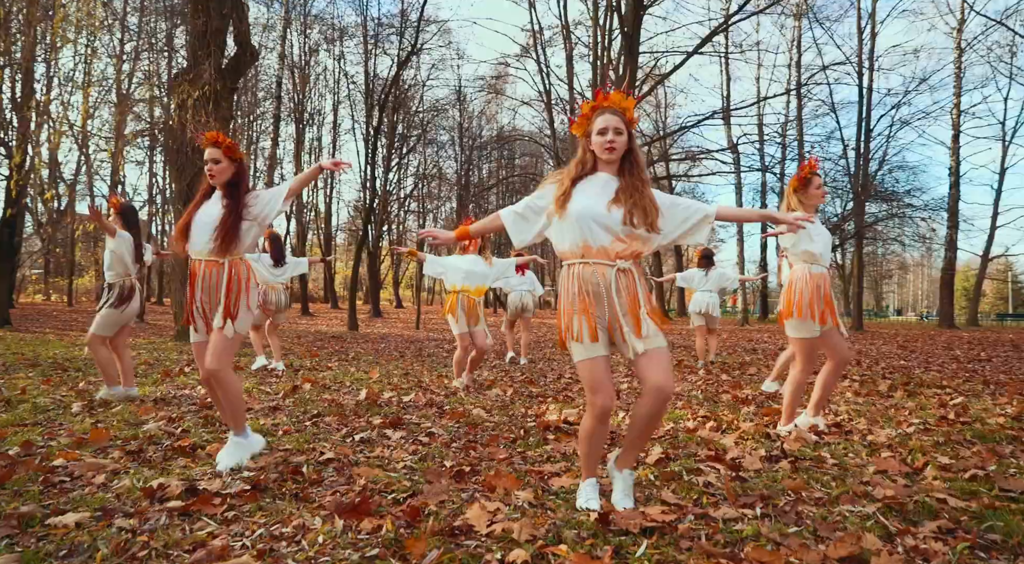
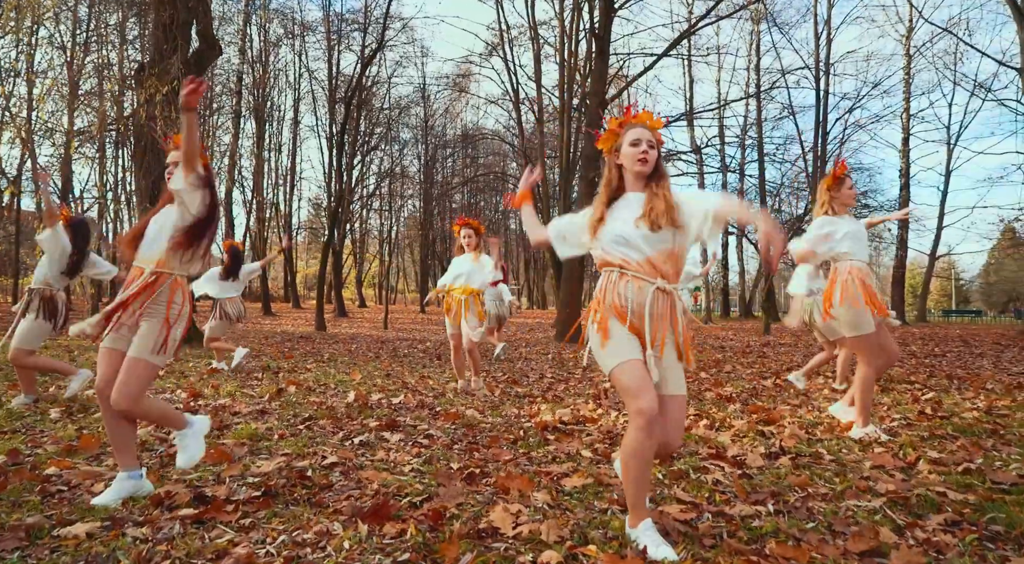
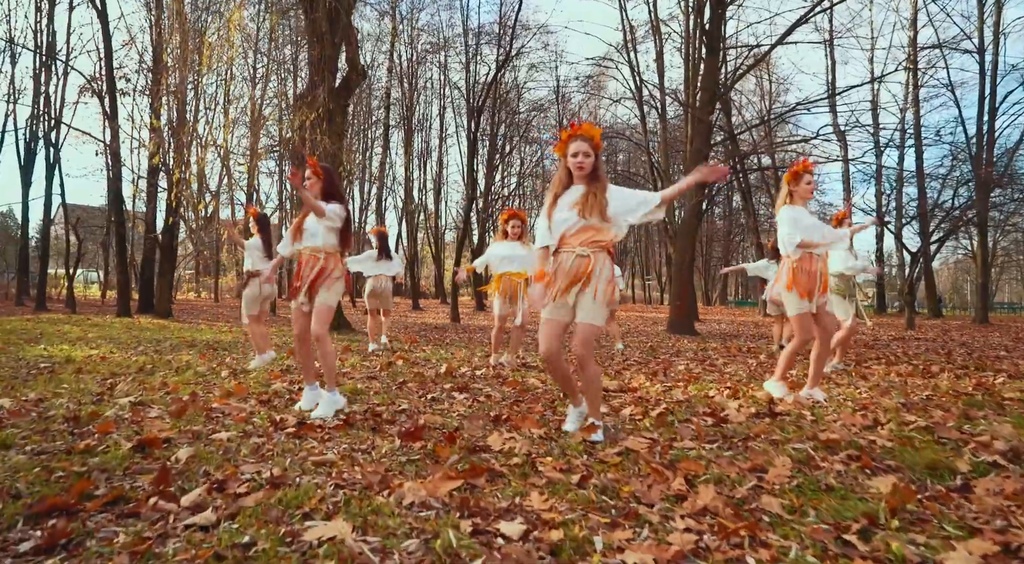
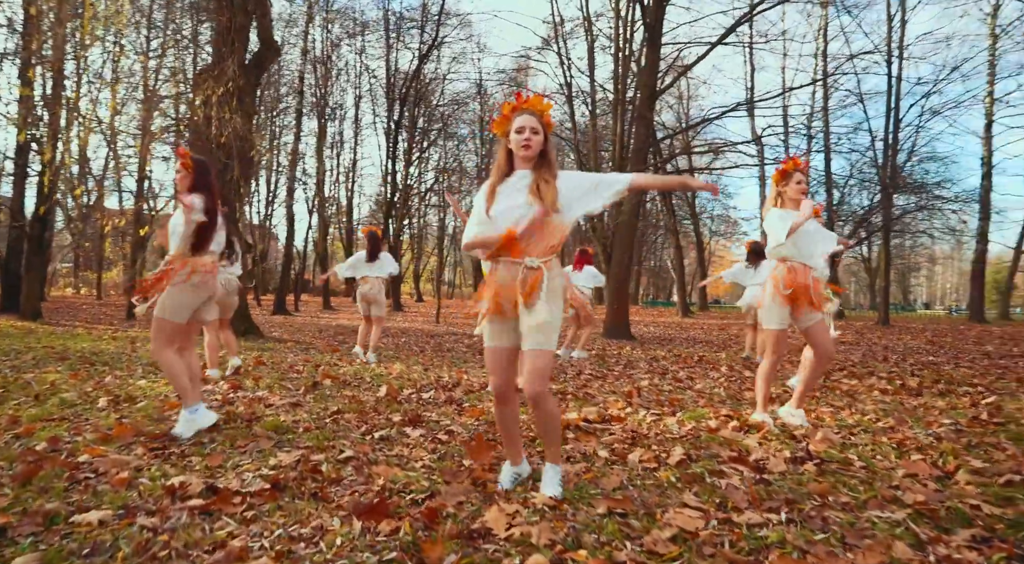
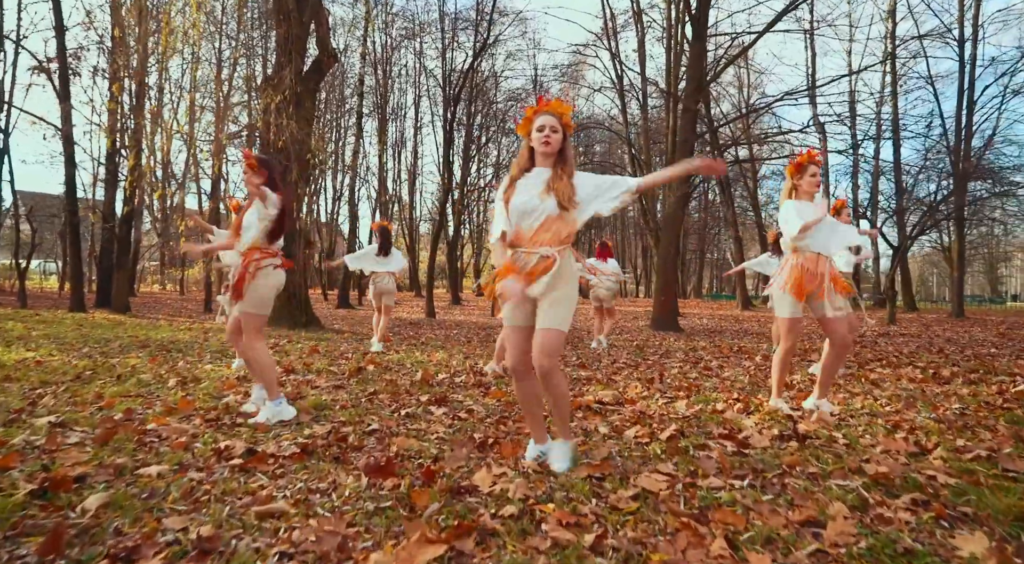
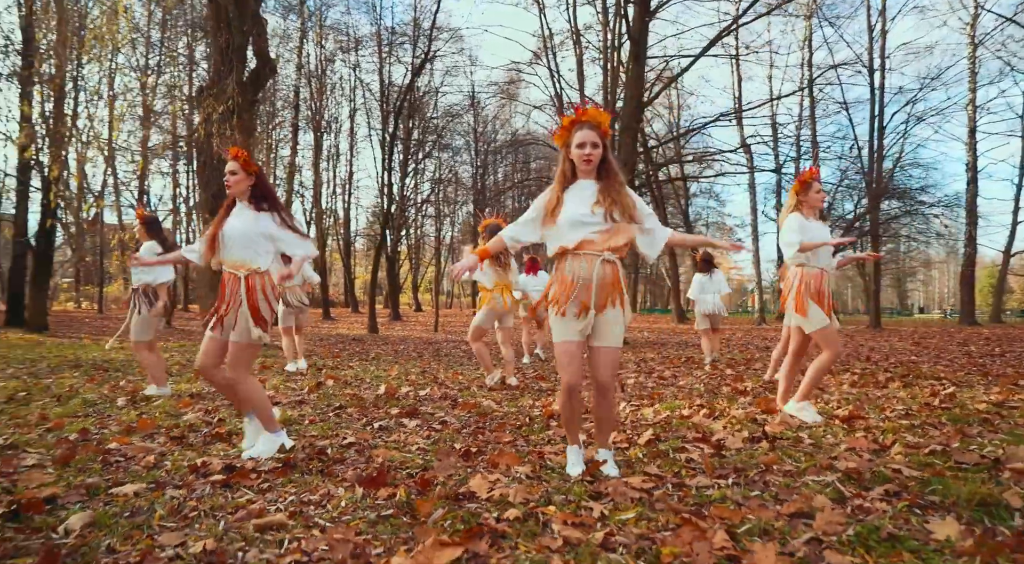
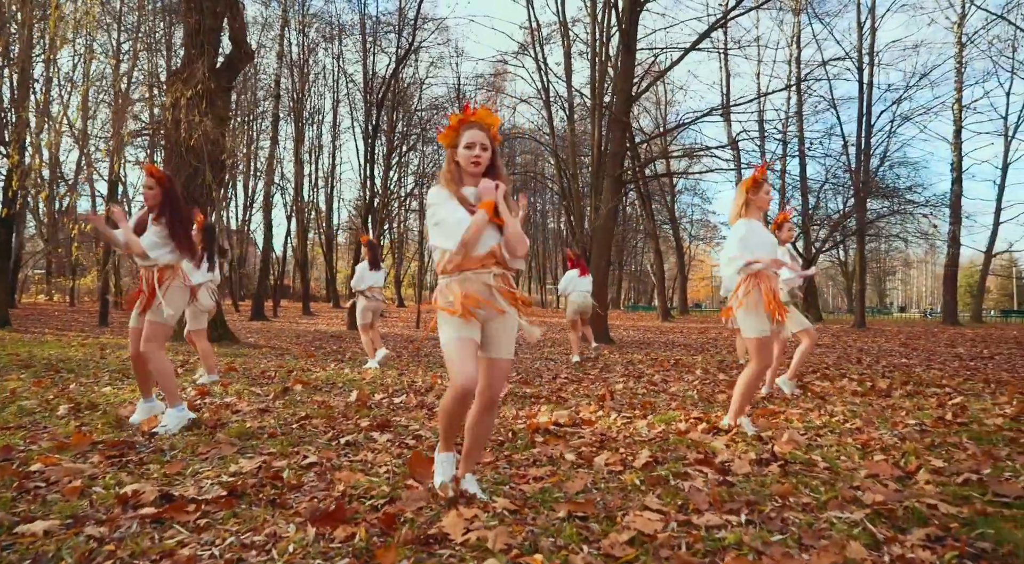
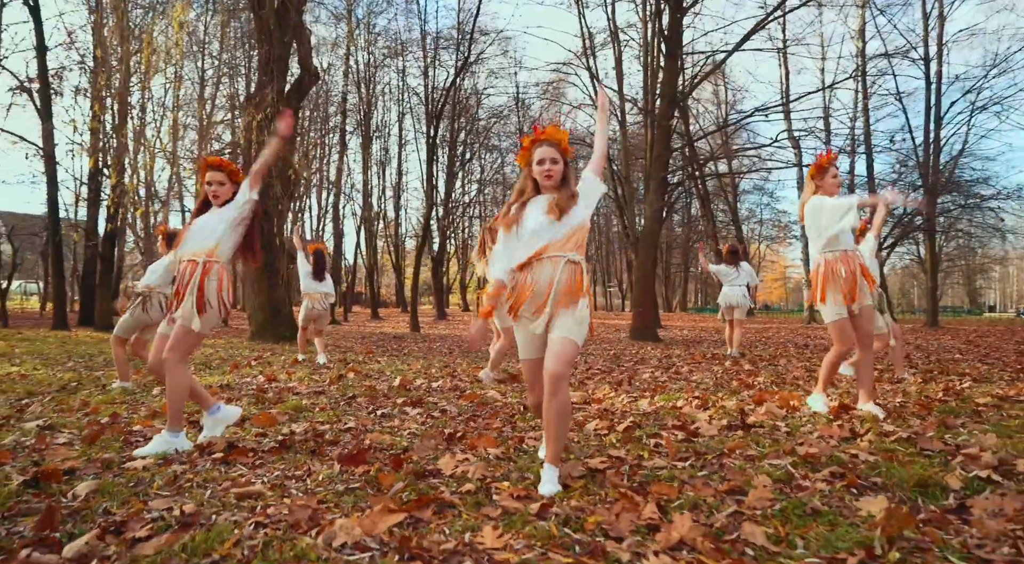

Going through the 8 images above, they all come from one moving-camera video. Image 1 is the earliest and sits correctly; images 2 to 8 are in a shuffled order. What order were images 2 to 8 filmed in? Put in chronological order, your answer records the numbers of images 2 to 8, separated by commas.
2, 6, 8, 3, 5, 4, 7
